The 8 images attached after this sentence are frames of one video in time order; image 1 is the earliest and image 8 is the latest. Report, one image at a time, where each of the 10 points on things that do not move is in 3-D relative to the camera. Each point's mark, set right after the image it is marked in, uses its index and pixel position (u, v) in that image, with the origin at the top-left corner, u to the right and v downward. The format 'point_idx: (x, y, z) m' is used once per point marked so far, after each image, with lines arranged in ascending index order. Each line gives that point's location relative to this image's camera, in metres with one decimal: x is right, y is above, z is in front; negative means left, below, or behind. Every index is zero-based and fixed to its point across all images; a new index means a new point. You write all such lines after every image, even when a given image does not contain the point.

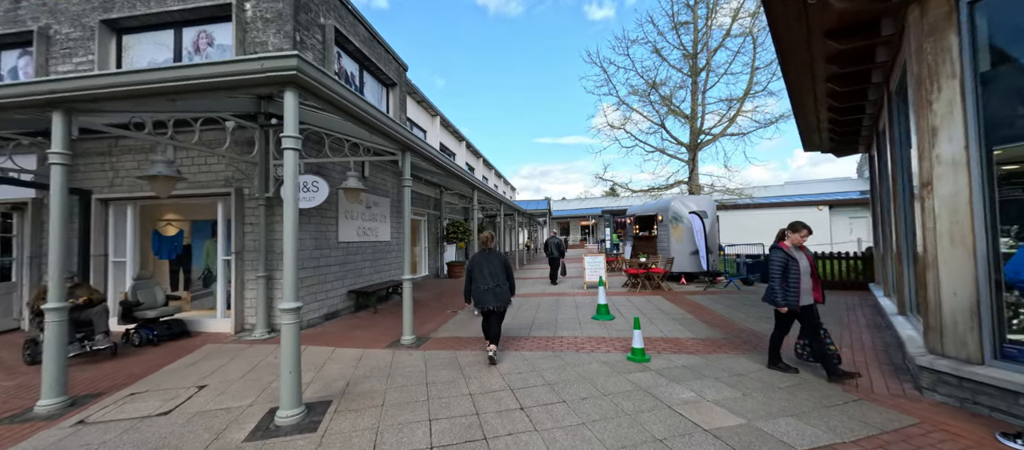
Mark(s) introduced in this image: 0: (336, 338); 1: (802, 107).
0: (-3.0, -1.9, +5.8) m
1: (+5.1, +2.1, +6.0) m
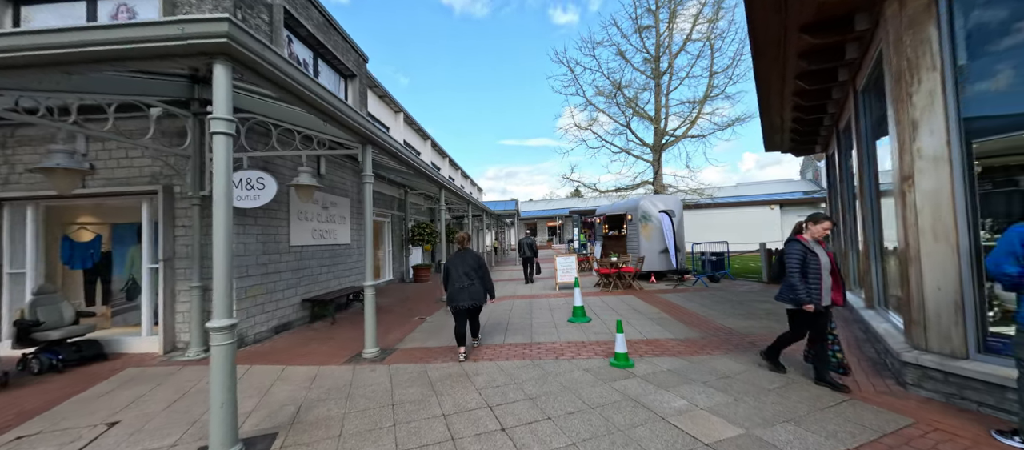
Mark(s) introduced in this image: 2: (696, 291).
0: (-3.4, -1.9, +5.1) m
1: (+4.6, +2.1, +6.1) m
2: (+4.8, -1.7, +8.9) m
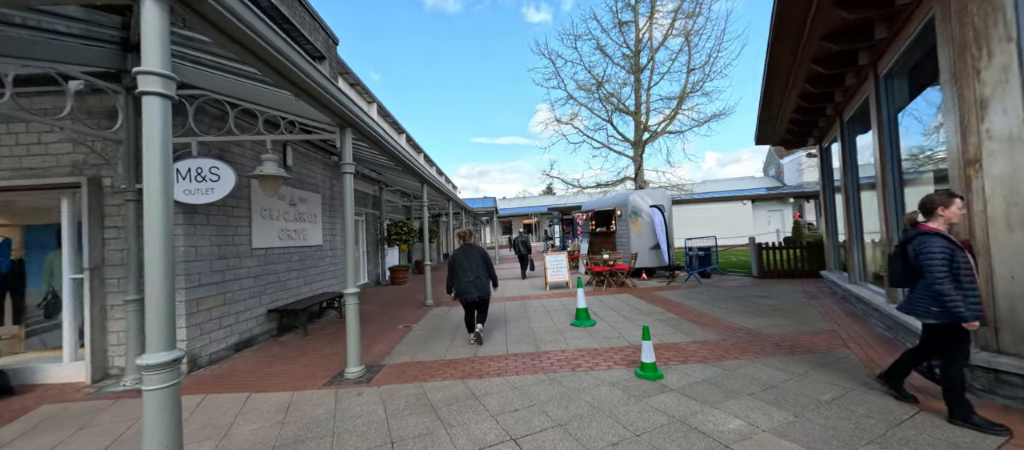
0: (-3.3, -1.9, +4.3) m
1: (+4.5, +2.2, +5.9) m
2: (+4.6, -1.6, +8.7) m
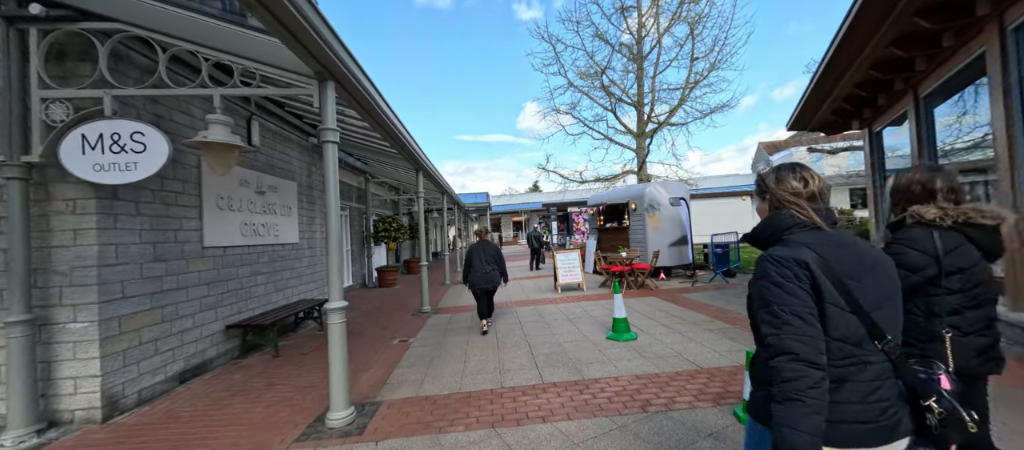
0: (-2.9, -1.8, +3.1) m
1: (+4.8, +2.3, +5.0) m
2: (+4.8, -1.5, +7.9) m
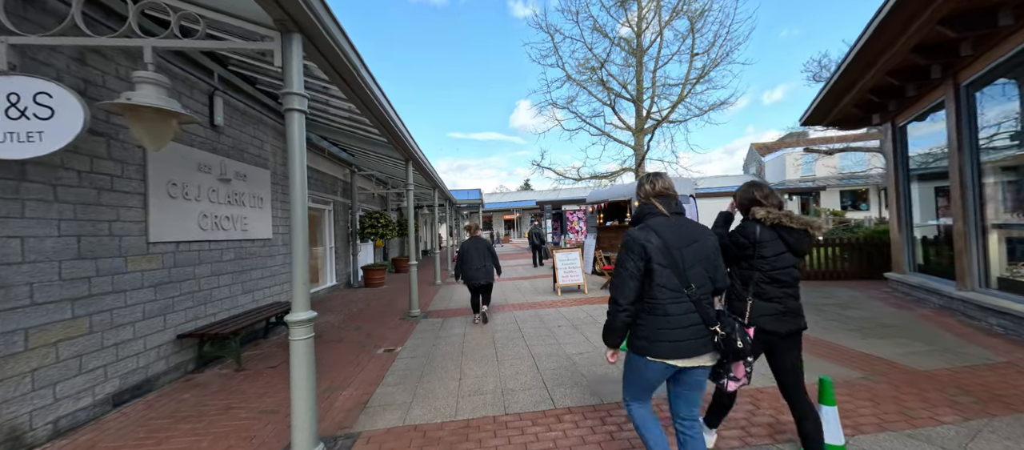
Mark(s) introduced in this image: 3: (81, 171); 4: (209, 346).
0: (-2.8, -1.8, +2.4) m
1: (+4.9, +2.3, +4.6) m
2: (+4.7, -1.4, +7.4) m
3: (-3.9, +0.5, +3.1) m
4: (-3.9, -1.5, +4.3) m
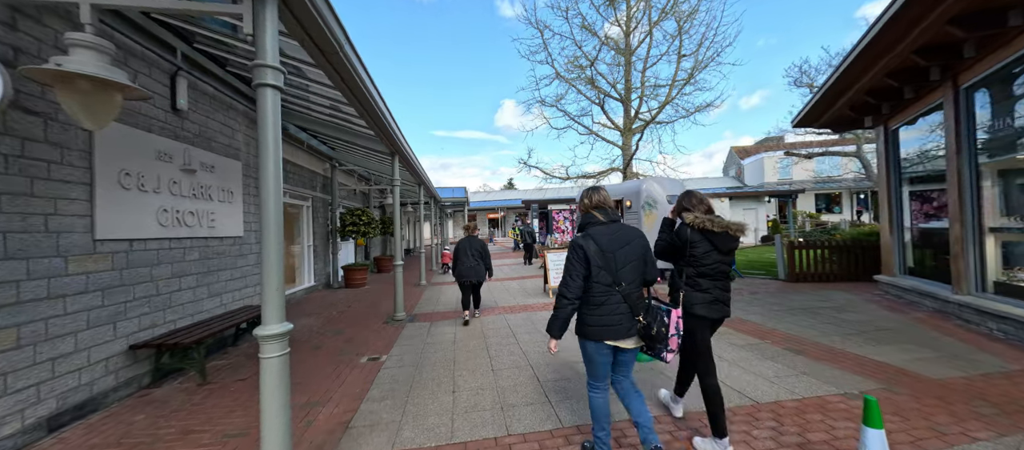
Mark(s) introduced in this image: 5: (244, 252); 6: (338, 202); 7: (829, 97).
0: (-2.8, -1.7, +2.0) m
1: (+4.8, +2.3, +4.5) m
2: (+4.5, -1.5, +7.4) m
3: (-3.9, +0.5, +2.6) m
4: (-3.9, -1.5, +3.9) m
5: (-4.4, -0.4, +5.6) m
6: (-5.7, +0.8, +11.1) m
7: (+5.5, +2.2, +5.9) m
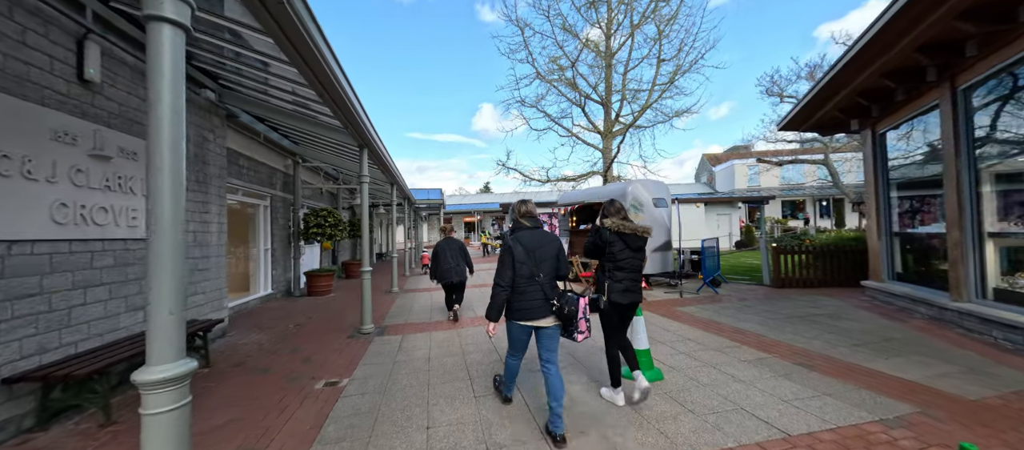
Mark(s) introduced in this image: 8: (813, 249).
0: (-2.8, -1.7, +1.2) m
1: (+4.7, +2.3, +4.3) m
2: (+4.1, -1.5, +7.1) m
3: (-3.9, +0.6, +1.8) m
4: (-4.0, -1.5, +3.0) m
5: (-4.6, -0.4, +4.8) m
6: (-6.3, +0.7, +10.2) m
7: (+5.2, +2.1, +5.7) m
8: (+7.1, -0.6, +8.0) m
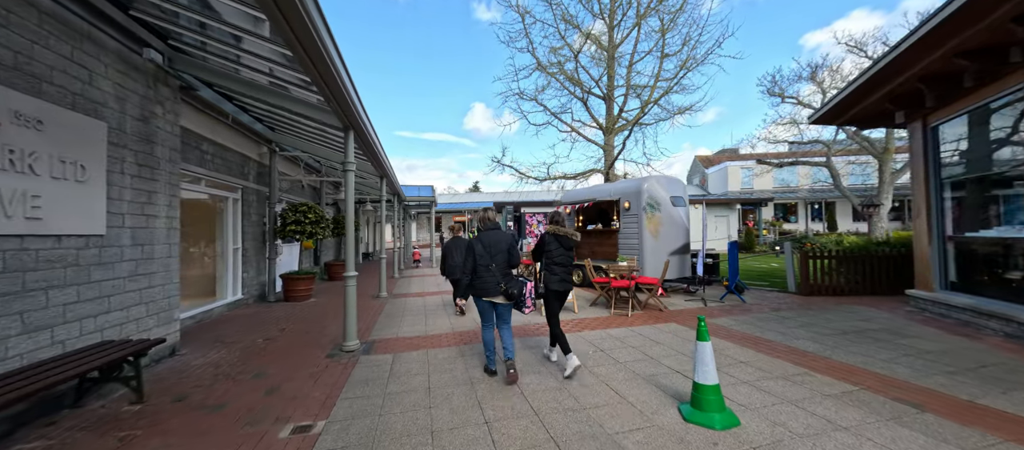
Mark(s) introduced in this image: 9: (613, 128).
0: (-2.5, -1.6, +0.3) m
1: (+4.9, +2.2, +3.6) m
2: (+4.2, -1.6, +6.4) m
3: (-3.6, +0.6, +0.9) m
4: (-3.8, -1.4, +2.1) m
5: (-4.4, -0.4, +3.8) m
6: (-6.2, +0.8, +9.1) m
7: (+5.4, +2.1, +5.1) m
8: (+7.2, -0.6, +7.4) m
9: (+4.4, +4.2, +14.8) m
